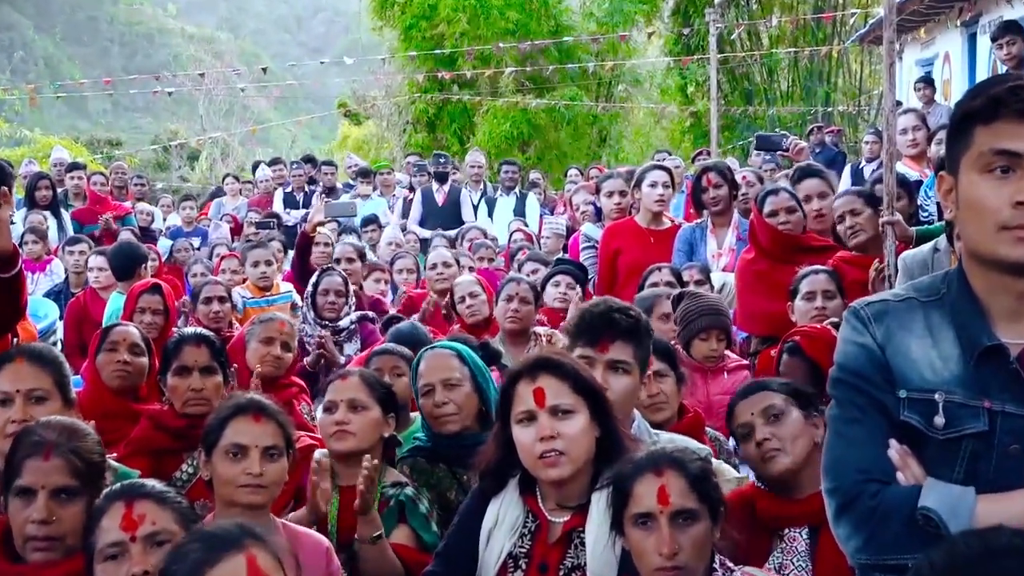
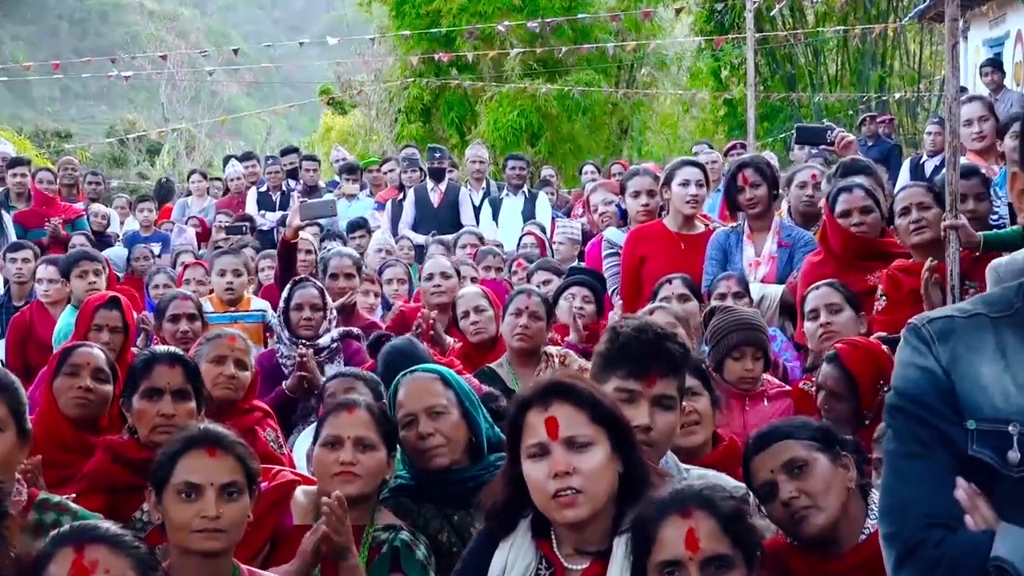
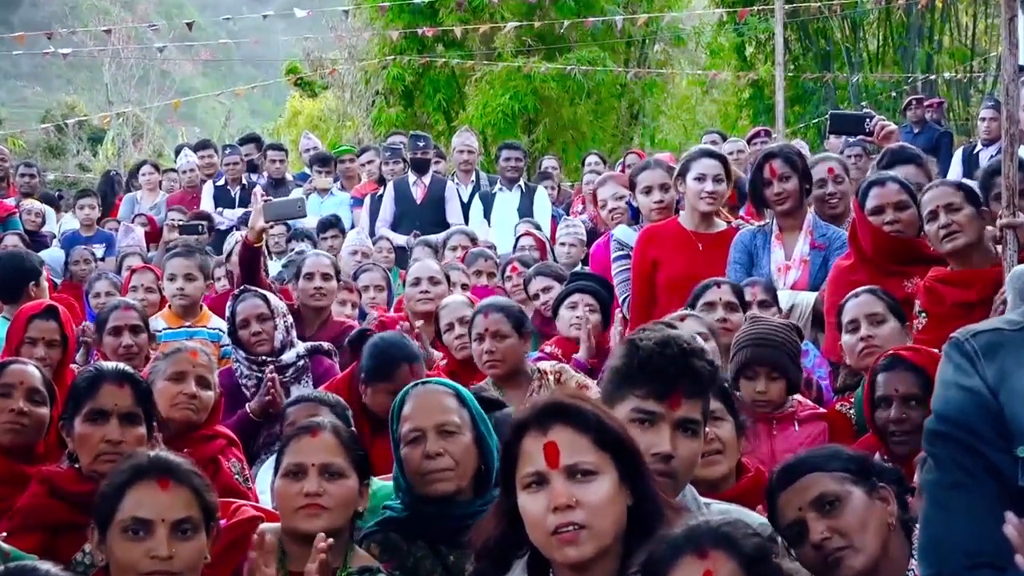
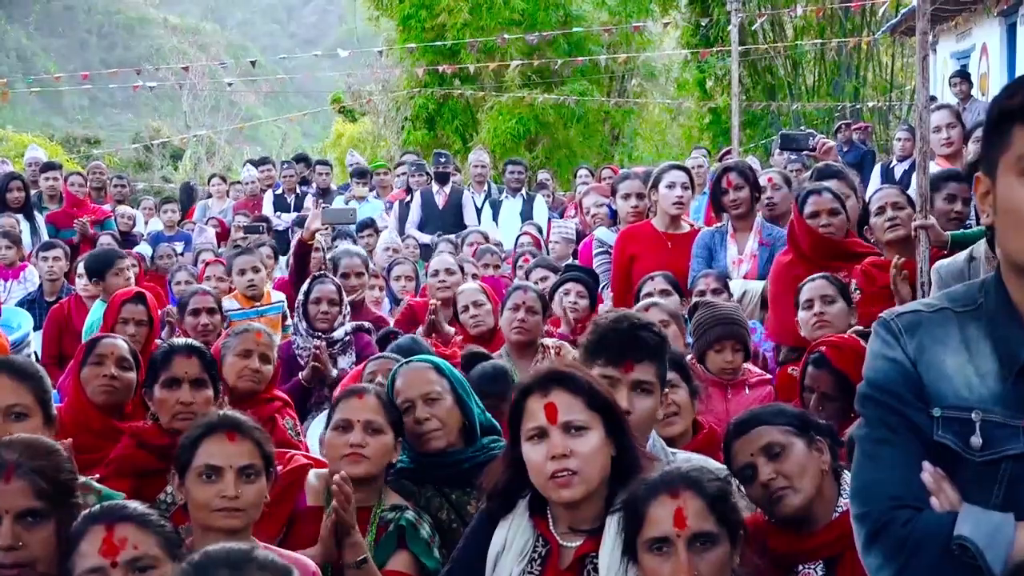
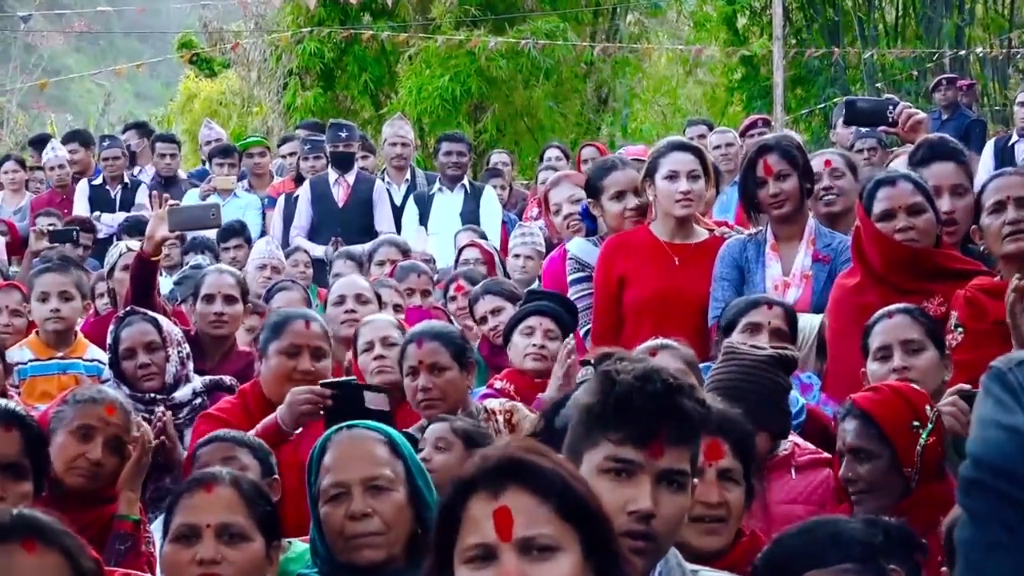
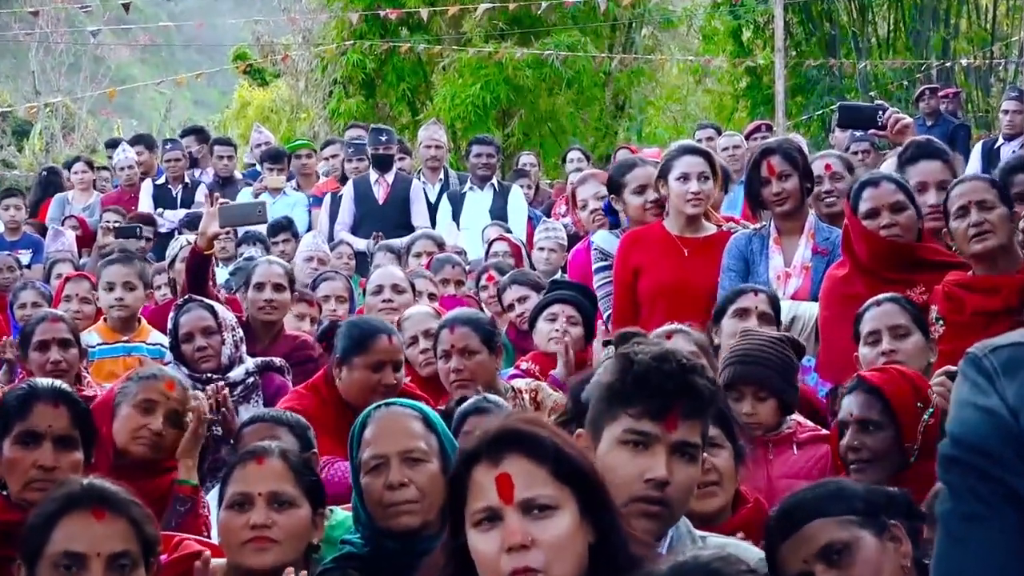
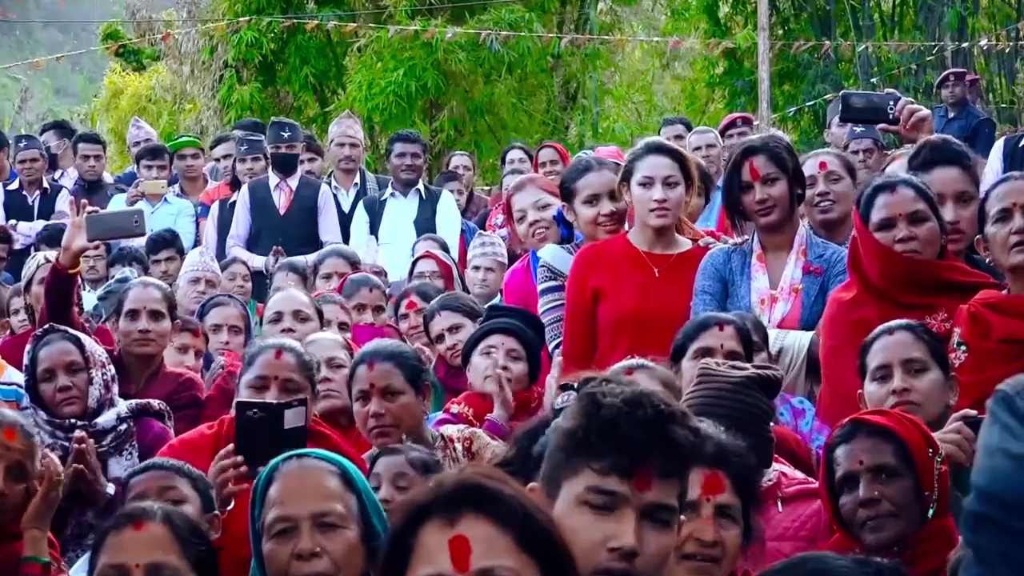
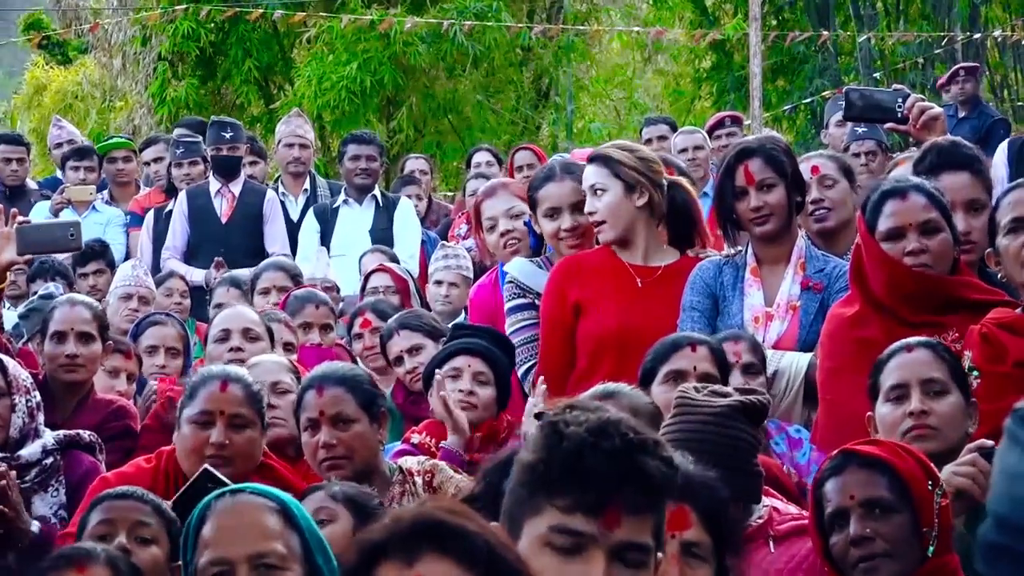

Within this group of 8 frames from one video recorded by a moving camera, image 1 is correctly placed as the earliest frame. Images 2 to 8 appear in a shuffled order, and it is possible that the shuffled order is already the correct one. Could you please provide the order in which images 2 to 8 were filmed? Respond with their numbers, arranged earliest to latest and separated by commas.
4, 2, 3, 6, 5, 7, 8
